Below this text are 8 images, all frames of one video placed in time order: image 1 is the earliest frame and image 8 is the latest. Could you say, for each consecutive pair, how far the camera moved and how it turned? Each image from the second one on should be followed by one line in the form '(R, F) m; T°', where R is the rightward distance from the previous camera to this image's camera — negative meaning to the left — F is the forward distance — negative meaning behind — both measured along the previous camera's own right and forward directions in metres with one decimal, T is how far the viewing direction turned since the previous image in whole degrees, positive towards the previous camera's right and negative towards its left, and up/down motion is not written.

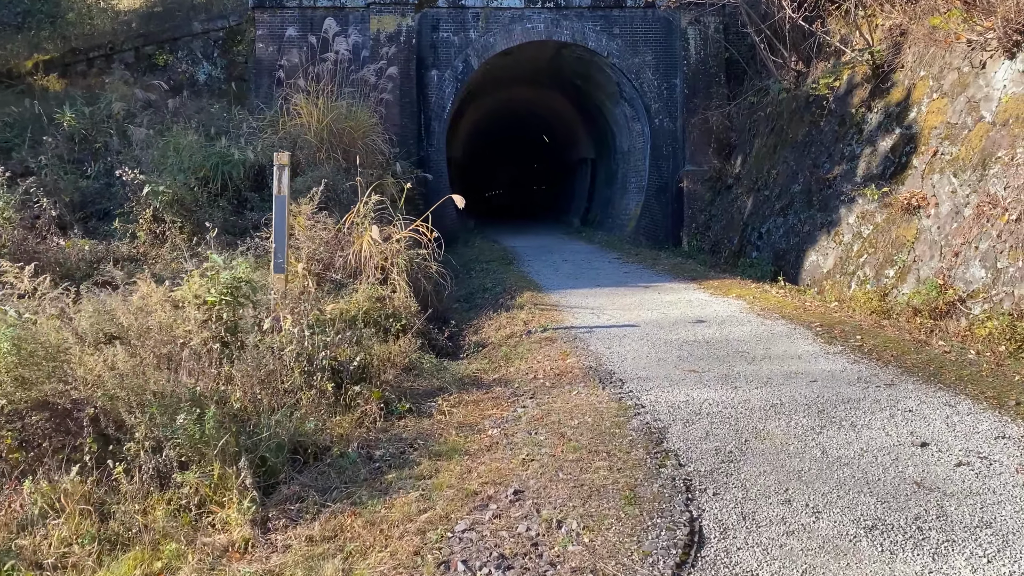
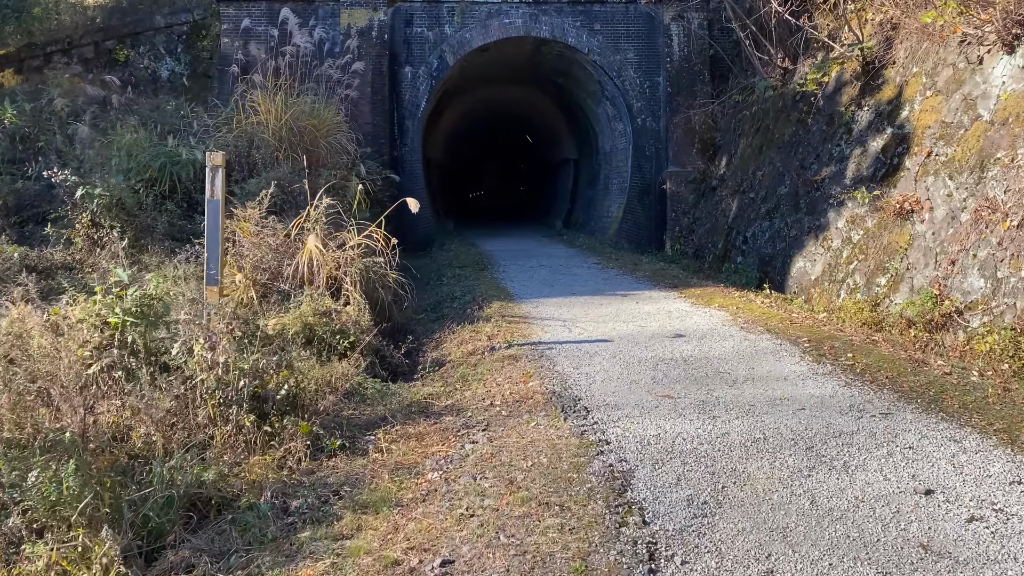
(+0.2, +0.5) m; +1°
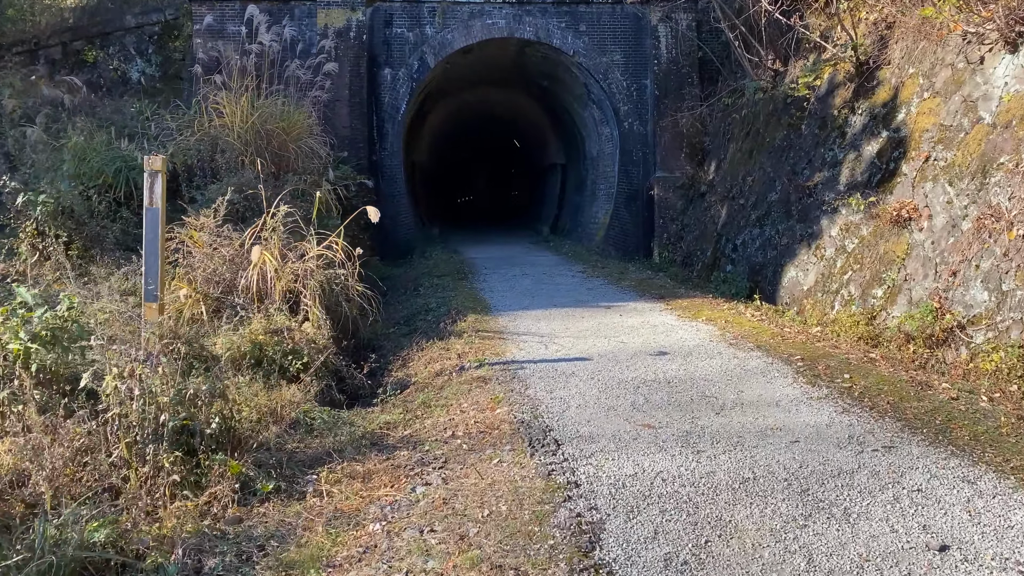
(+0.1, +0.4) m; +1°
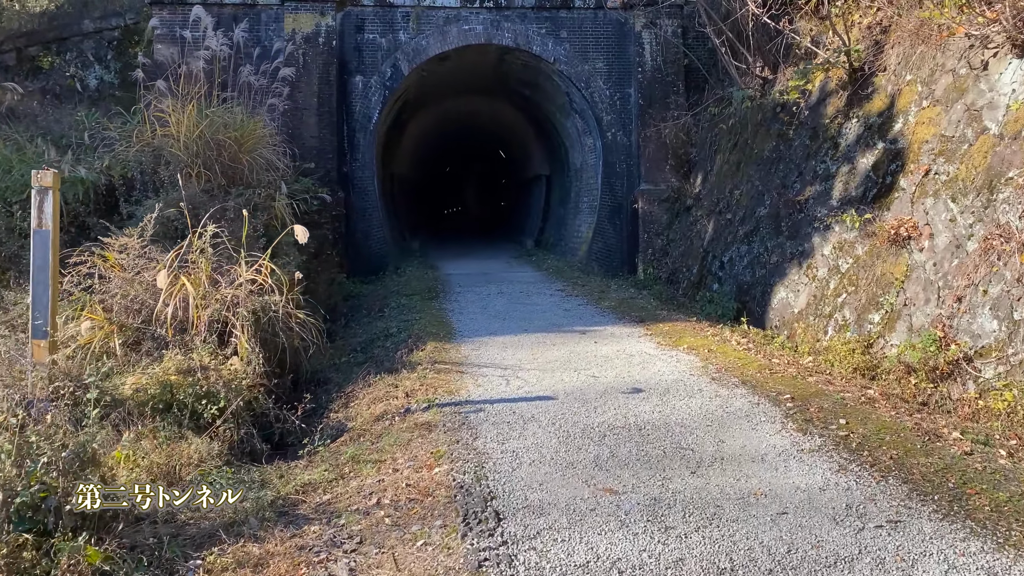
(+0.2, +0.6) m; +1°
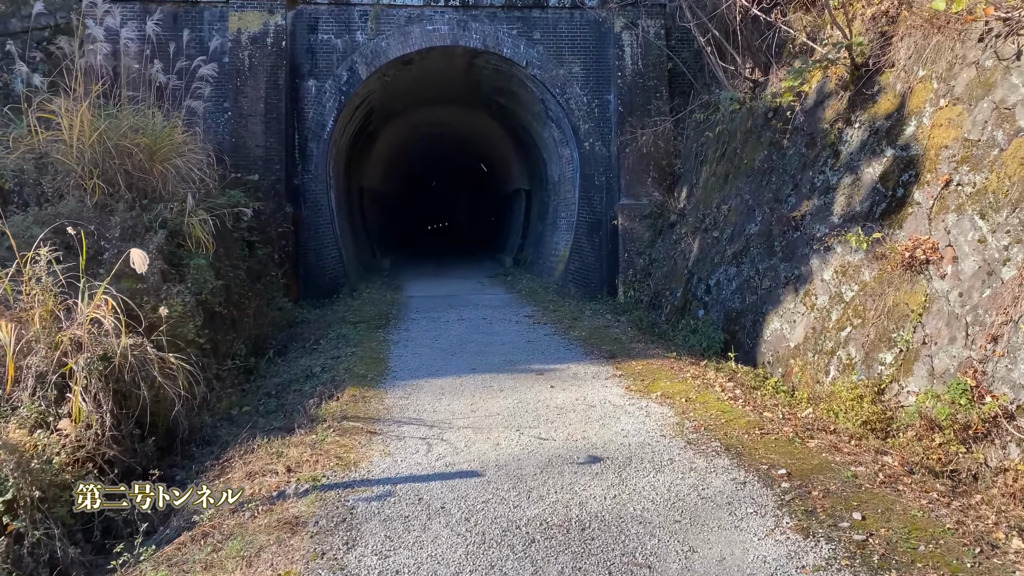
(+0.4, +1.0) m; 0°
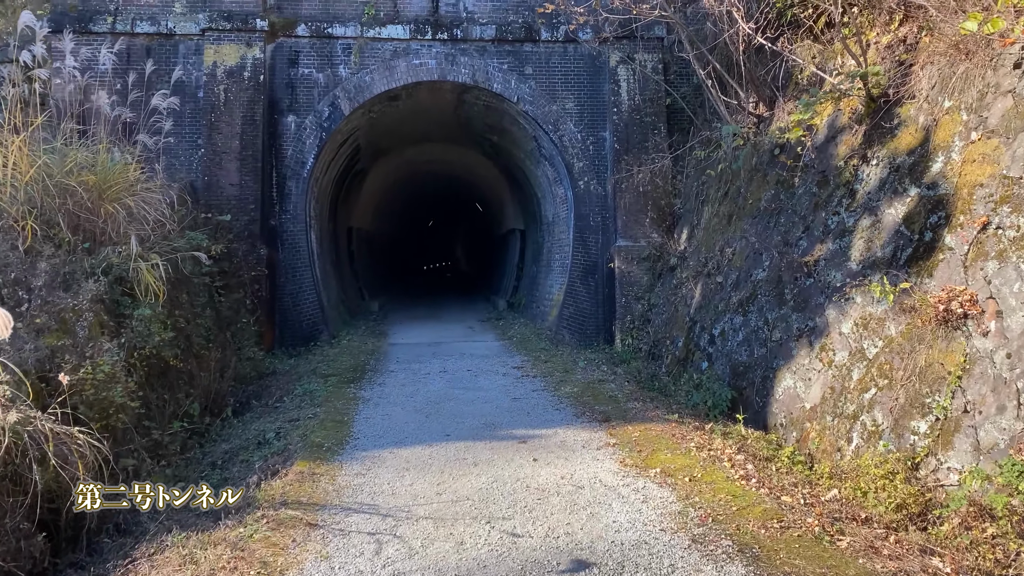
(+0.1, +0.6) m; 0°
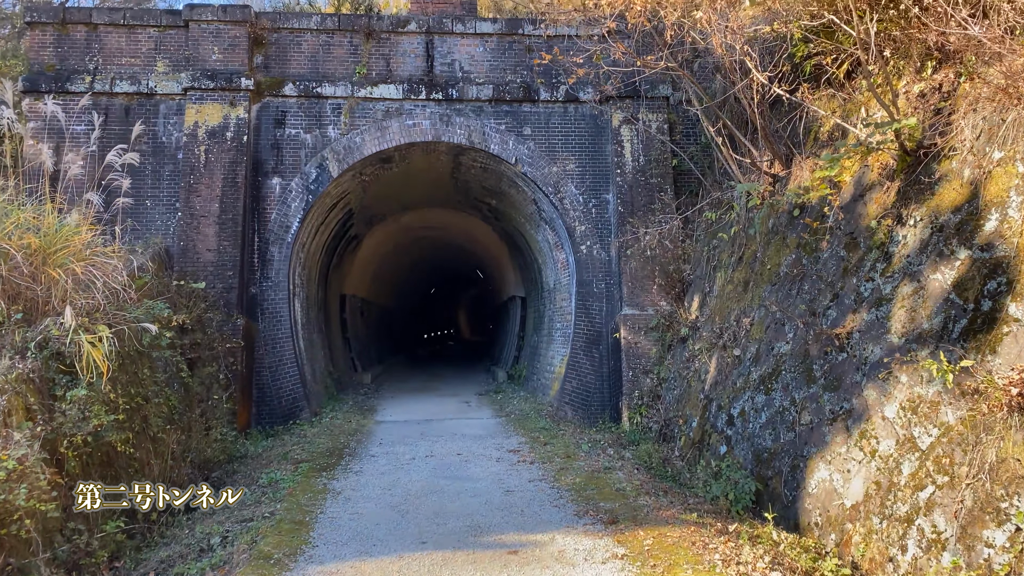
(+0.1, +0.7) m; 0°
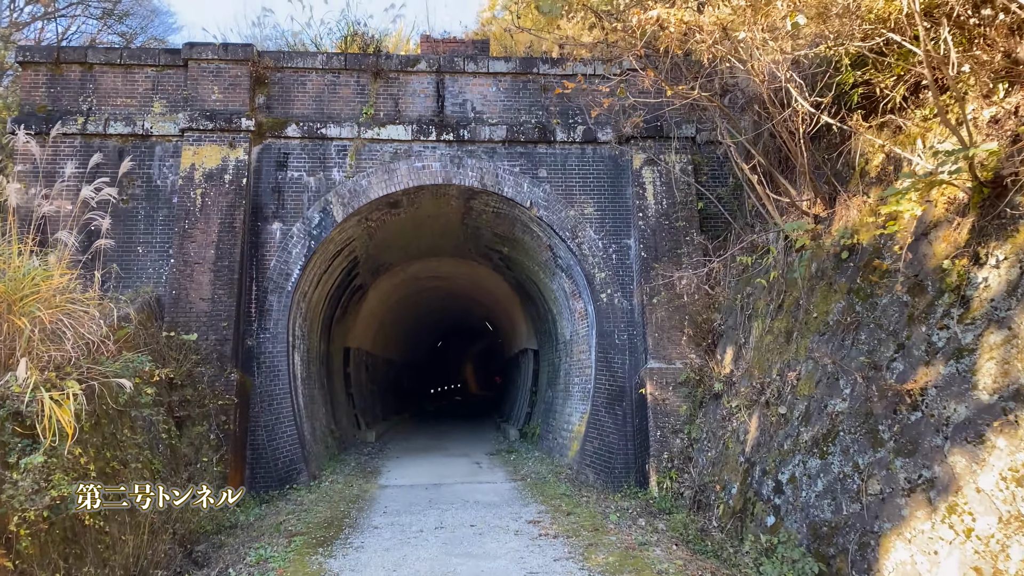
(-0.1, +0.6) m; 0°
